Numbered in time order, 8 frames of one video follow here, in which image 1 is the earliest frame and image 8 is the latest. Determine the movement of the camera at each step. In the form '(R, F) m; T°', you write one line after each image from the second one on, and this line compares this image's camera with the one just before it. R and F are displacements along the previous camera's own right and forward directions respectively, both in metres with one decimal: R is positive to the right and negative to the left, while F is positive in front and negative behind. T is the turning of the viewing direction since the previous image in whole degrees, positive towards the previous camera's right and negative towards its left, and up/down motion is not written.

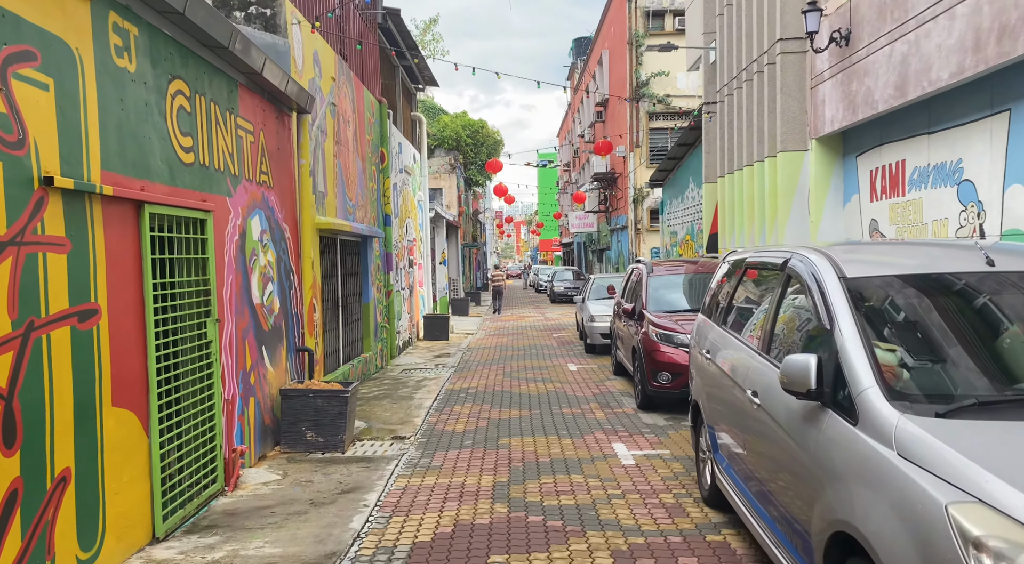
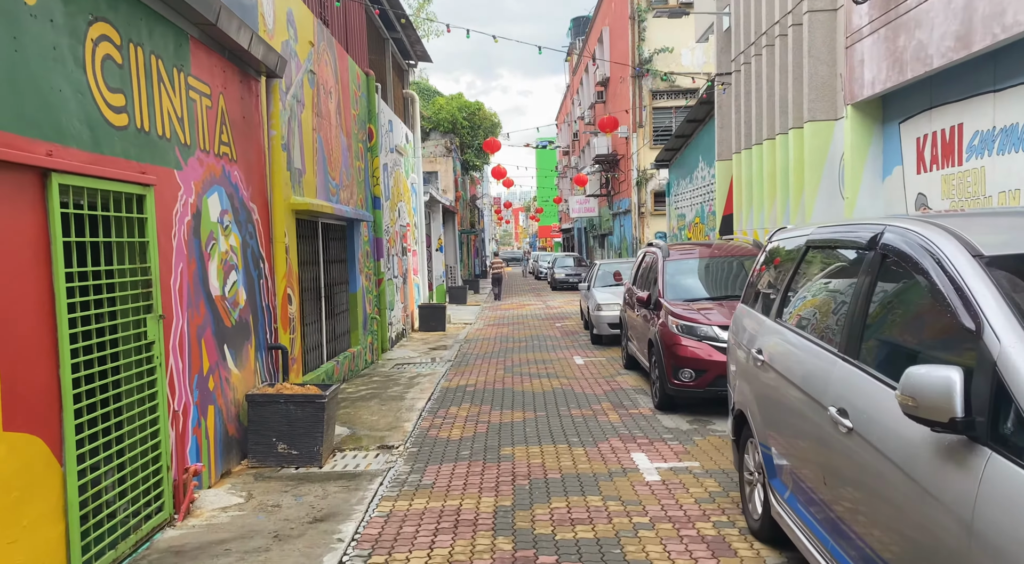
(0.0, +1.1) m; 0°
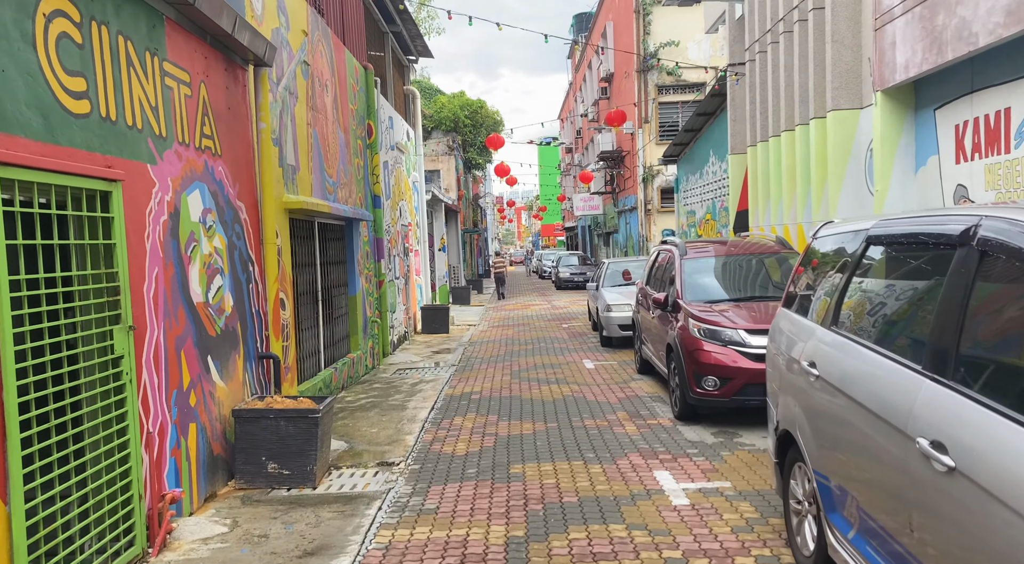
(-0.1, +0.6) m; 0°
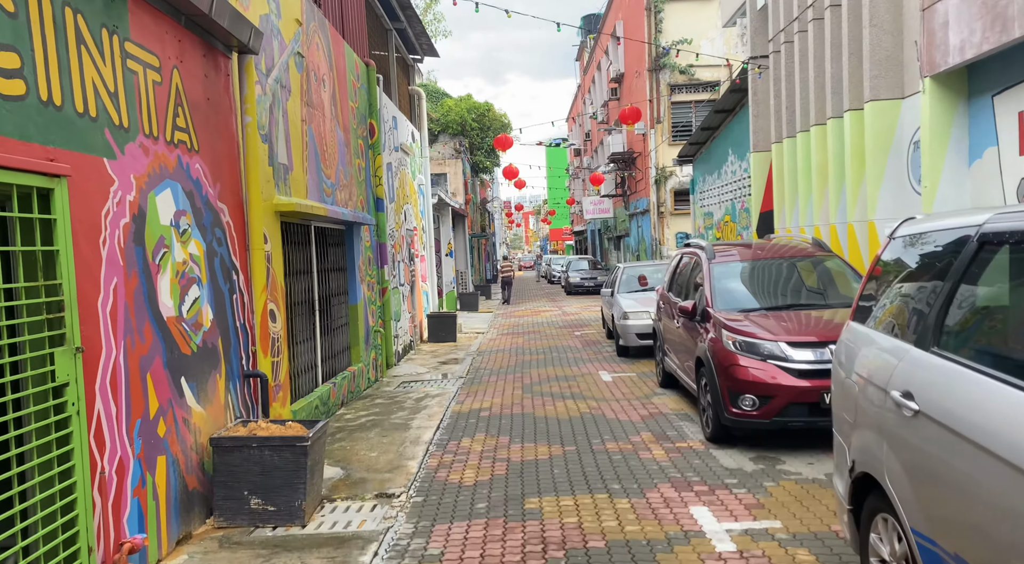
(0.0, +0.8) m; -1°
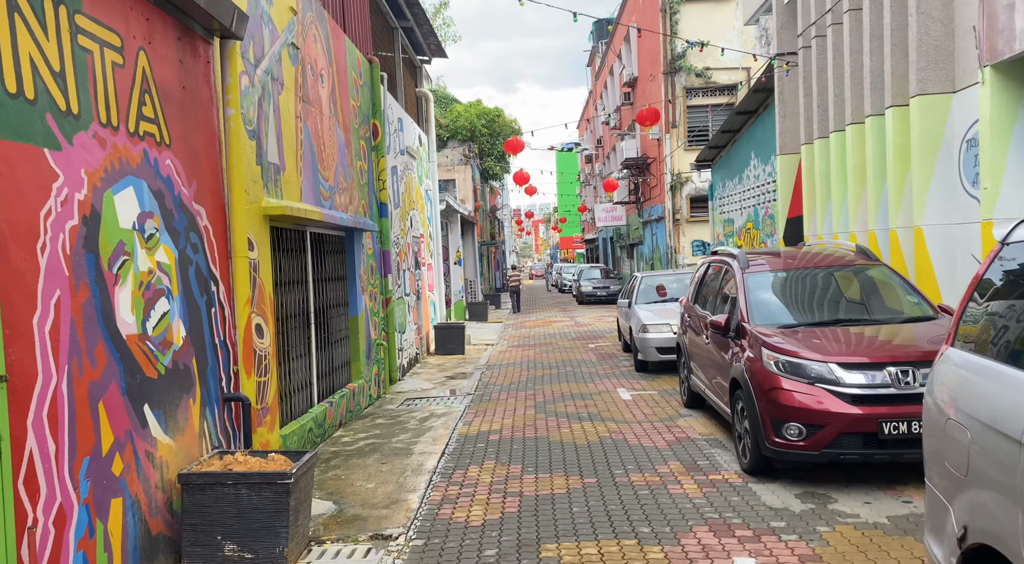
(0.0, +0.8) m; -1°
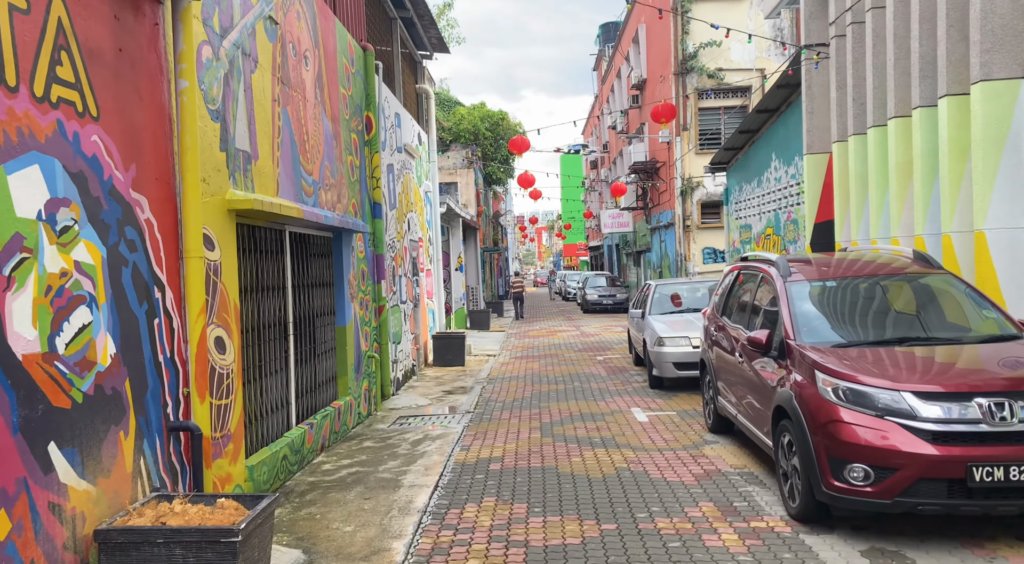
(0.0, +1.0) m; 0°
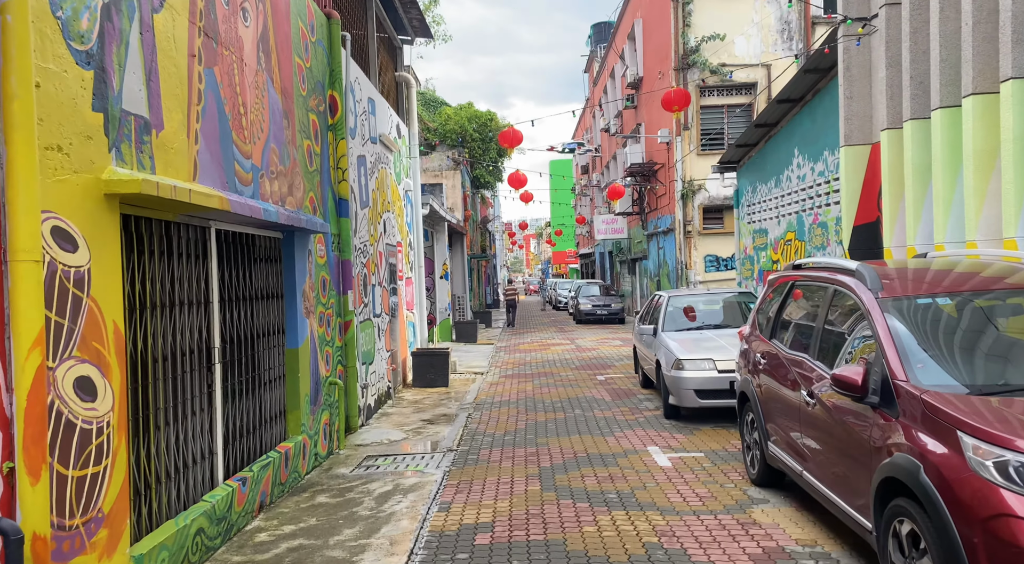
(0.0, +1.8) m; +1°
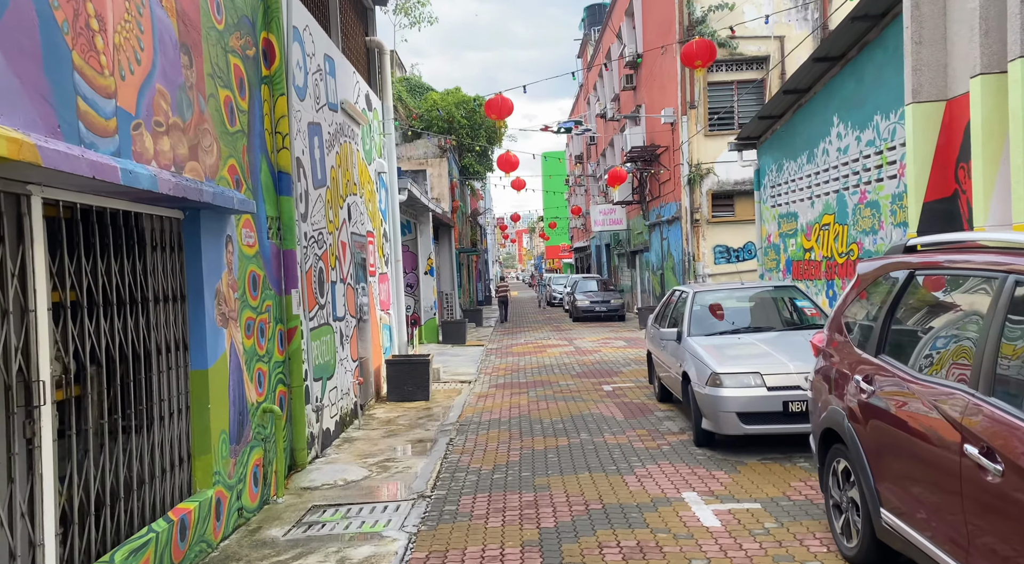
(0.0, +2.1) m; 0°
